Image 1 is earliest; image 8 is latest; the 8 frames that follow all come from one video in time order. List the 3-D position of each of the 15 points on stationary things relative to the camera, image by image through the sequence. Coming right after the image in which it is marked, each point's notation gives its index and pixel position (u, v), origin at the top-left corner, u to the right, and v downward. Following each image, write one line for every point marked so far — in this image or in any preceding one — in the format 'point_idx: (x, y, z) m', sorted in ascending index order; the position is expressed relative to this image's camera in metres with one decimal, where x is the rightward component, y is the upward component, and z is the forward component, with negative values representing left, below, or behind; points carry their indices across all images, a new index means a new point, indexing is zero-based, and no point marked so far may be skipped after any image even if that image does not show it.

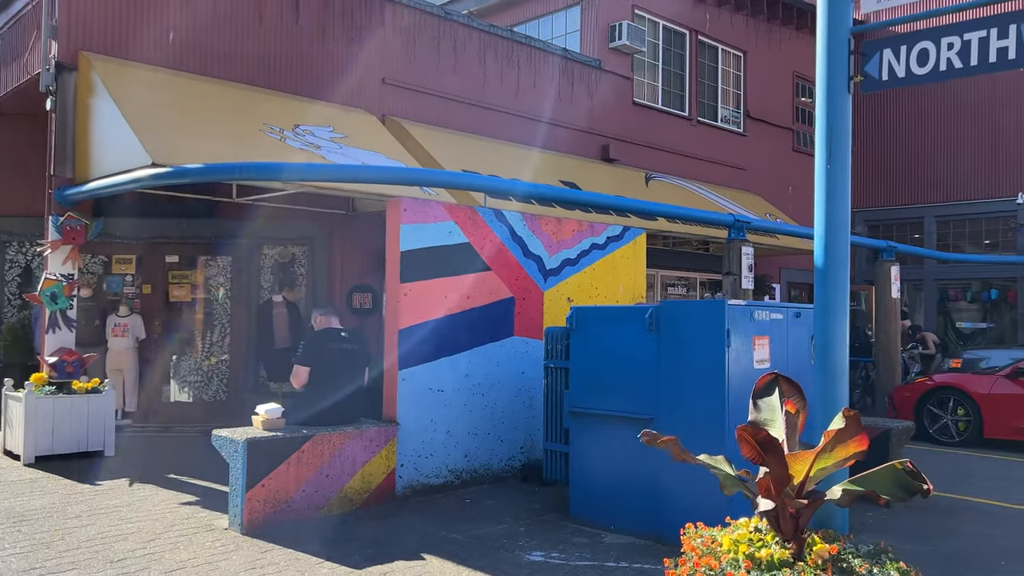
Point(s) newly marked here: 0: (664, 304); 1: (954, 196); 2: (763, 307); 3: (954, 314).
0: (+0.9, -0.1, +5.1) m
1: (+9.4, +1.9, +17.9) m
2: (+1.5, -0.1, +5.1) m
3: (+9.6, -0.6, +18.2) m
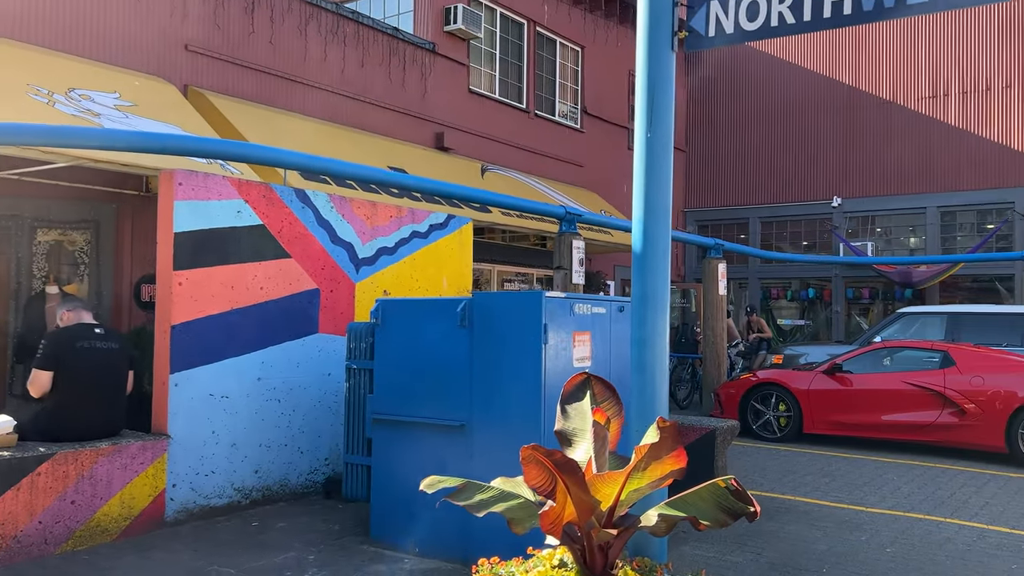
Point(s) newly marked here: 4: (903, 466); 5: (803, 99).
0: (-0.2, 0.0, +4.5) m
1: (+5.9, +2.0, +18.6) m
2: (+0.4, -0.1, +4.6) m
3: (+6.0, -0.5, +19.0) m
4: (+3.7, -1.7, +8.0) m
5: (+6.3, +4.1, +18.3) m
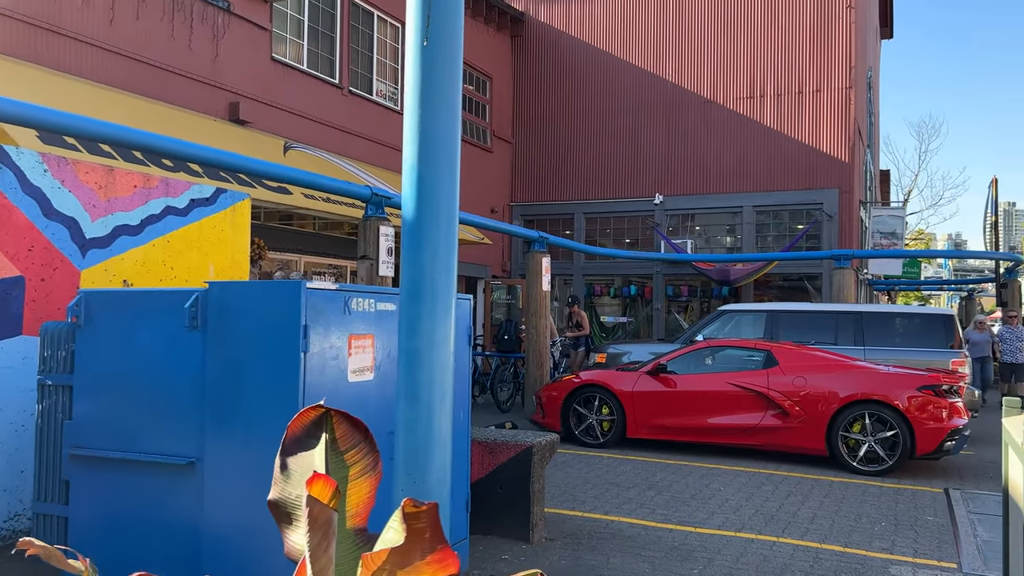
0: (-1.2, 0.0, +3.3) m
1: (+1.9, +2.0, +18.4) m
2: (-0.6, 0.0, +3.6) m
3: (+1.9, -0.5, +18.8) m
4: (+1.9, -1.7, +7.5) m
5: (+2.5, +4.2, +18.1) m
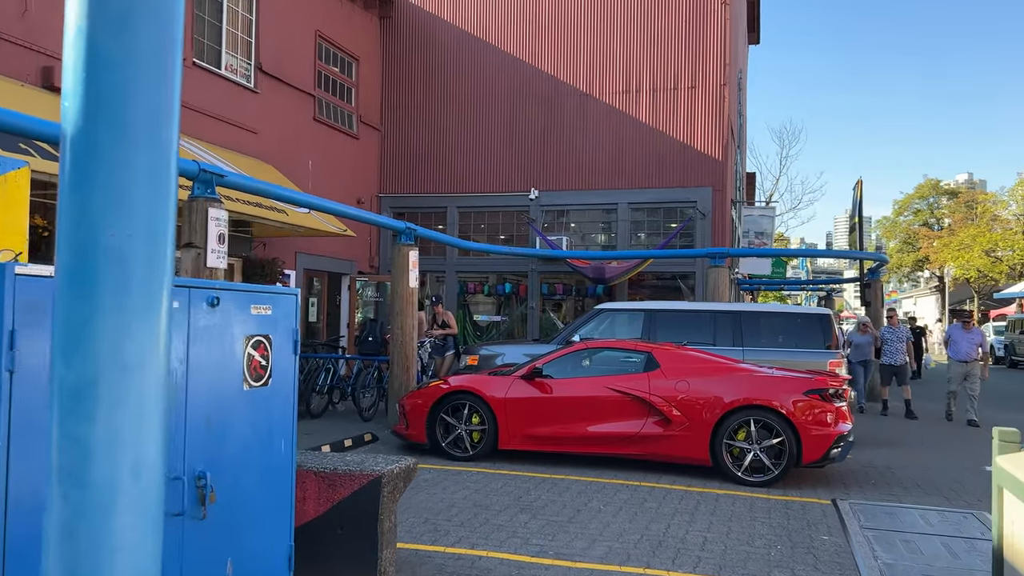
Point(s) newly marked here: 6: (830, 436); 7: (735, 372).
0: (-1.7, 0.0, +2.2) m
1: (-0.8, +2.1, +17.6) m
2: (-1.2, 0.0, +2.5) m
3: (-0.9, -0.4, +18.0) m
4: (+0.8, -1.6, +6.8) m
5: (-0.2, +4.3, +17.4) m
6: (+2.7, -1.2, +7.1) m
7: (+2.0, -0.7, +7.4) m
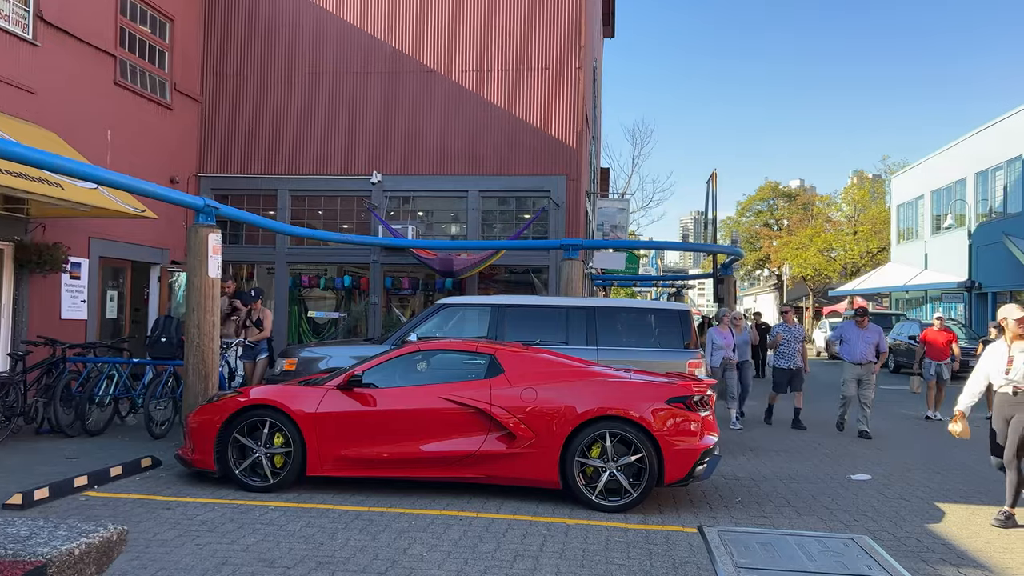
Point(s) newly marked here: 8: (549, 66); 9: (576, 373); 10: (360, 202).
0: (-2.1, +0.1, +0.6) m
1: (-3.8, +2.2, +15.9) m
2: (-1.7, +0.1, +1.0) m
3: (-4.0, -0.3, +16.2) m
4: (-0.5, -1.6, +5.5) m
5: (-3.2, +4.4, +15.8) m
6: (+1.3, -1.2, +6.1) m
7: (+0.6, -0.7, +6.3) m
8: (+0.7, +4.0, +15.2) m
9: (+0.5, -0.6, +6.4) m
10: (-2.9, +1.6, +15.8) m
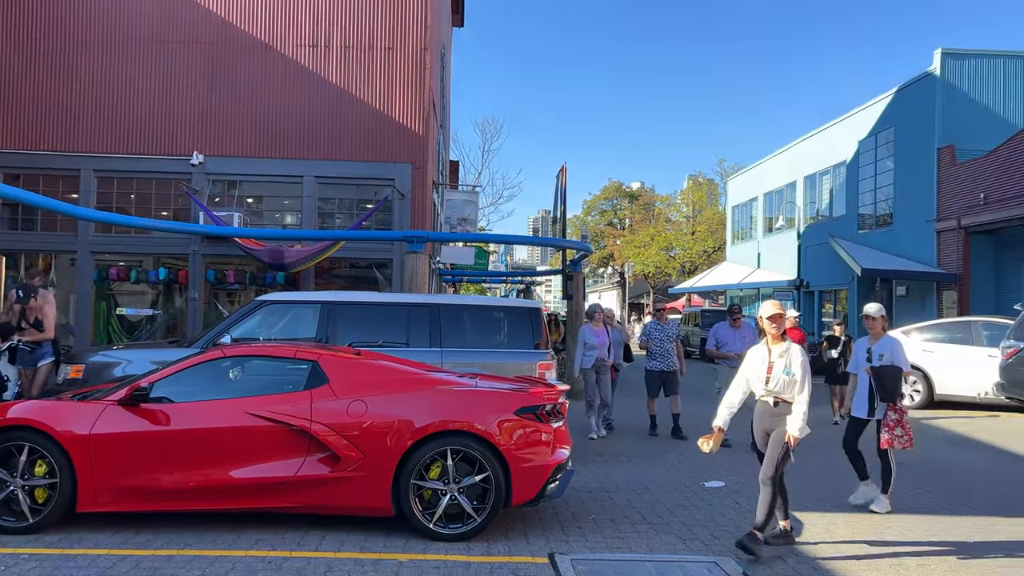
0: (-2.2, +0.1, -0.6) m
1: (-6.5, +2.3, +14.1) m
2: (-1.8, +0.1, -0.2) m
3: (-6.8, -0.2, +14.4) m
4: (-1.5, -1.5, +4.5) m
5: (-5.9, +4.5, +14.1) m
6: (+0.2, -1.2, +5.4) m
7: (-0.5, -0.6, +5.5) m
8: (-2.0, +4.1, +14.2) m
9: (-0.7, -0.6, +5.5) m
10: (-5.6, +1.7, +14.2) m
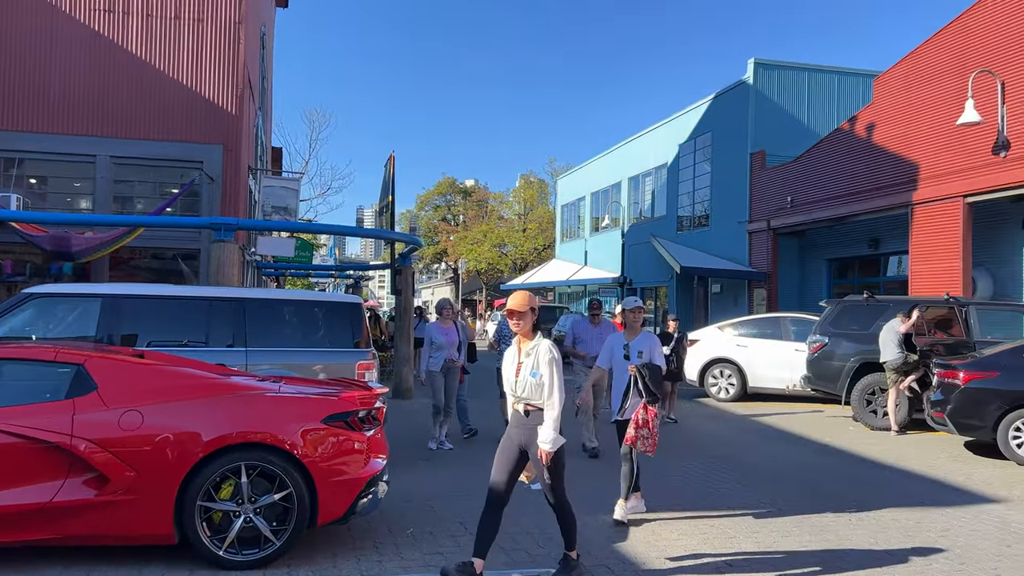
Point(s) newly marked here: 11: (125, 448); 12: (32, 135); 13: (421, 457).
0: (-2.1, +0.1, -1.6) m
1: (-9.2, +2.5, +12.0) m
2: (-1.8, +0.1, -1.0) m
3: (-9.5, 0.0, +12.3) m
4: (-2.4, -1.5, +3.7) m
5: (-8.6, +4.6, +12.1) m
6: (-0.9, -1.1, +4.9) m
7: (-1.6, -0.6, +4.8) m
8: (-4.8, +4.2, +13.1) m
9: (-1.8, -0.6, +4.8) m
10: (-8.3, +1.9, +12.4) m
11: (-2.1, -0.9, +4.5) m
12: (-7.1, +2.3, +12.5) m
13: (-0.9, -1.7, +8.3) m
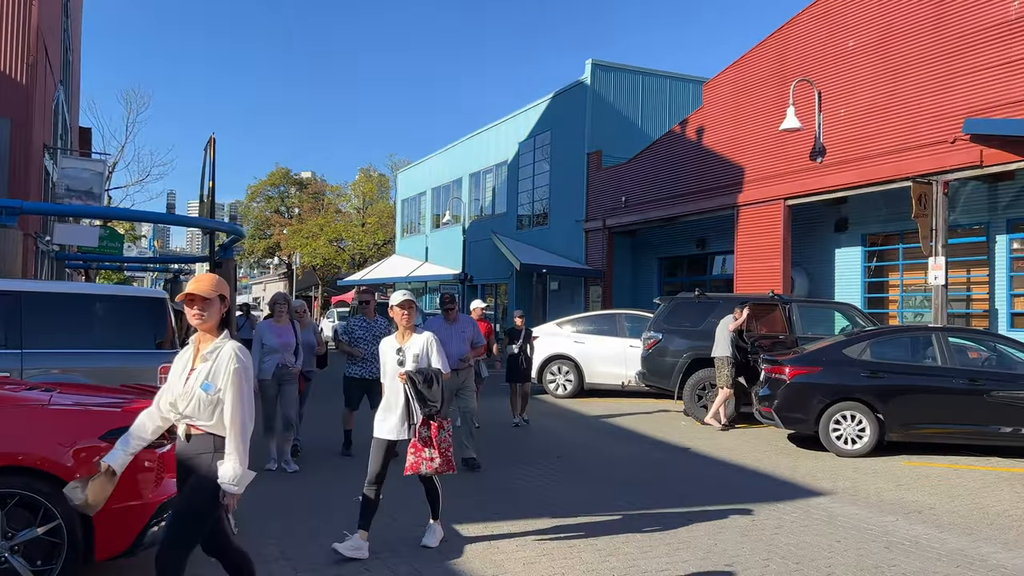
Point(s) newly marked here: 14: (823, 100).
0: (-1.7, +0.2, -2.4) m
1: (-11.3, +2.6, +9.6) m
2: (-1.6, +0.1, -1.8) m
3: (-11.7, +0.1, +9.9) m
4: (-3.1, -1.4, +2.7) m
5: (-10.7, +4.7, +9.9) m
6: (-1.8, -1.1, +4.2) m
7: (-2.5, -0.6, +3.9) m
8: (-7.1, +4.3, +11.5) m
9: (-2.7, -0.5, +3.9) m
10: (-10.5, +2.0, +10.1) m
11: (-2.9, -0.8, +3.6) m
12: (-9.3, +2.4, +10.5) m
13: (-2.5, -1.6, +7.6) m
14: (+5.4, +3.3, +14.6) m
